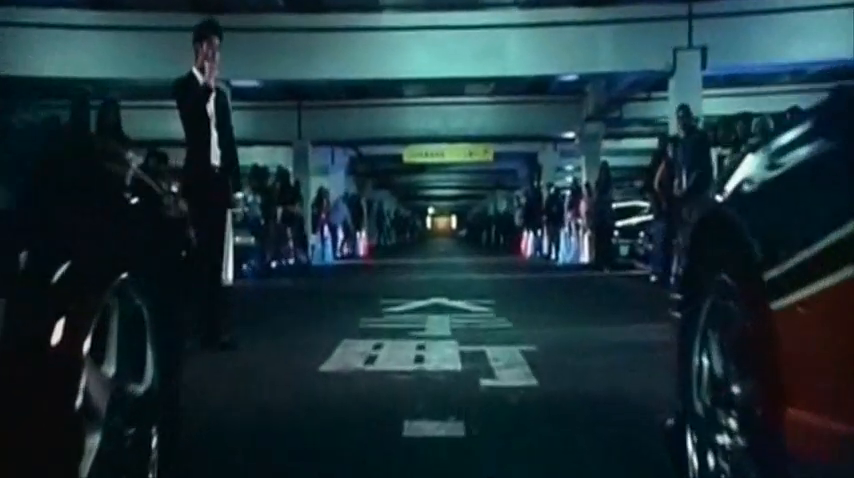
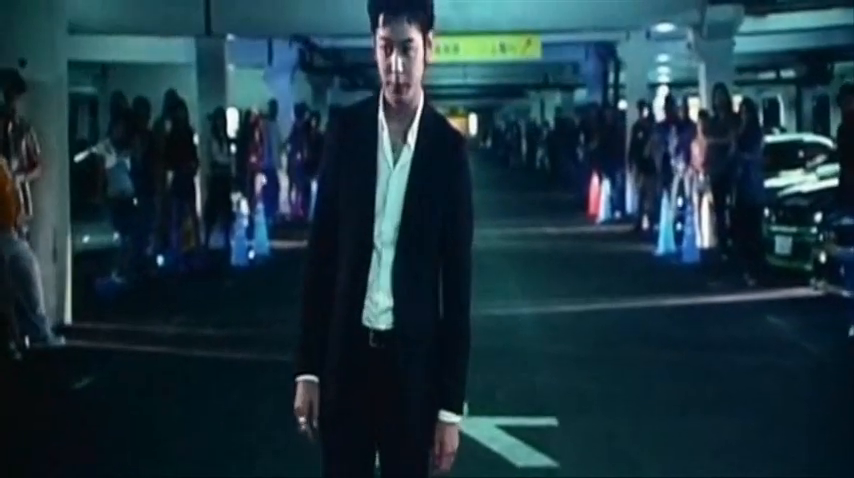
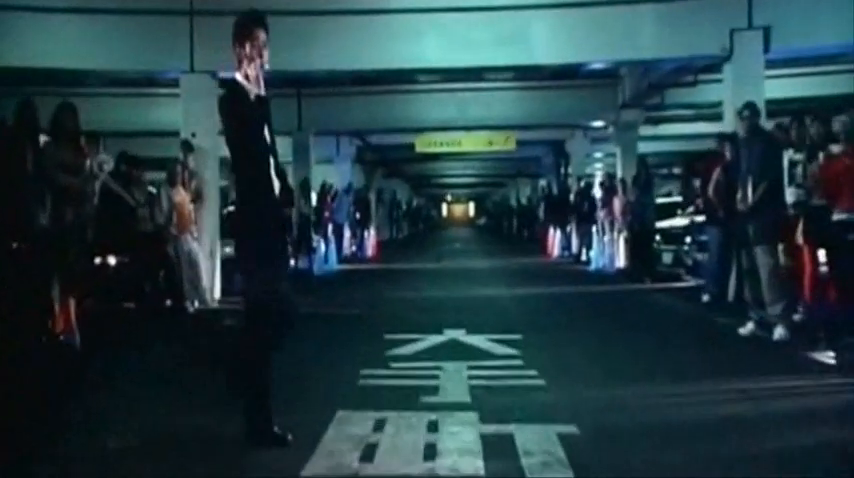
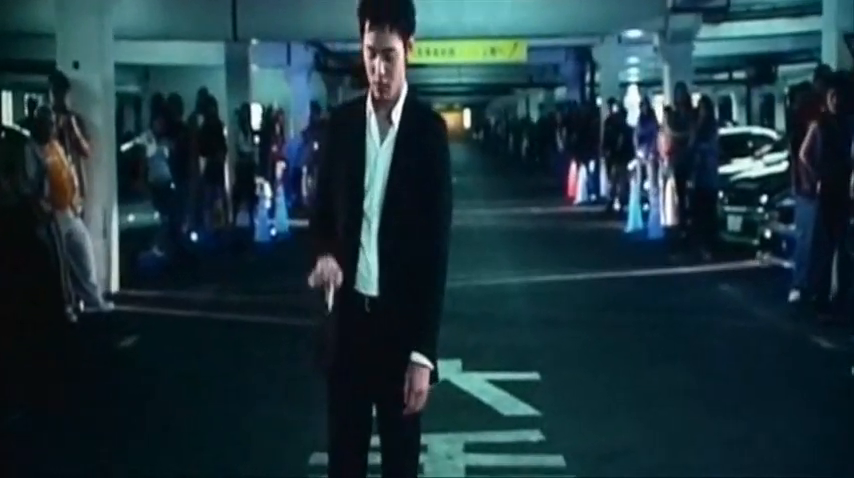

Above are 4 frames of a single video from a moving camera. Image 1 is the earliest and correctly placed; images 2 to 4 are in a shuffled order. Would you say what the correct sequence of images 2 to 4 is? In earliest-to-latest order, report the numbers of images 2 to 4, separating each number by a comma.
3, 4, 2
